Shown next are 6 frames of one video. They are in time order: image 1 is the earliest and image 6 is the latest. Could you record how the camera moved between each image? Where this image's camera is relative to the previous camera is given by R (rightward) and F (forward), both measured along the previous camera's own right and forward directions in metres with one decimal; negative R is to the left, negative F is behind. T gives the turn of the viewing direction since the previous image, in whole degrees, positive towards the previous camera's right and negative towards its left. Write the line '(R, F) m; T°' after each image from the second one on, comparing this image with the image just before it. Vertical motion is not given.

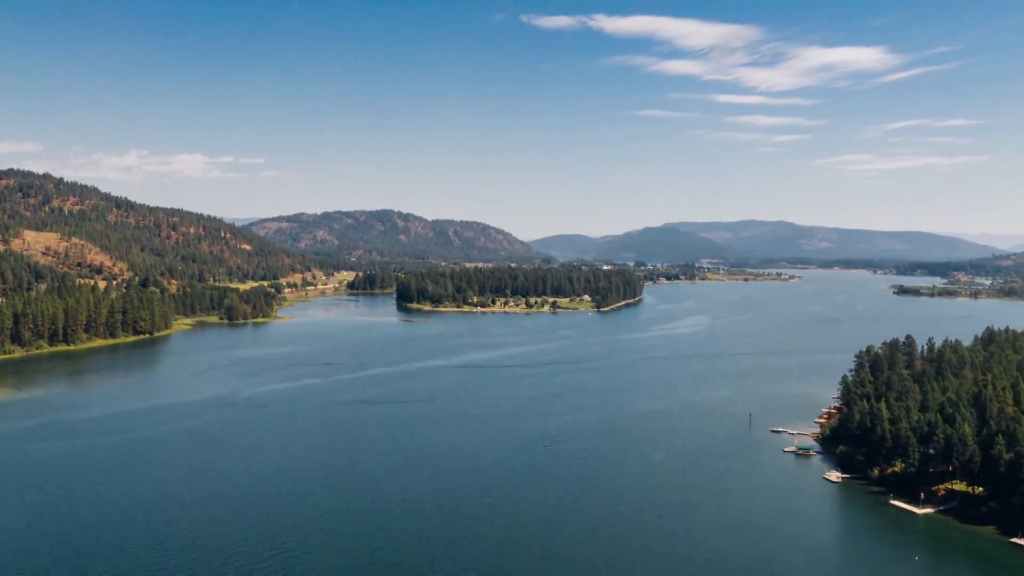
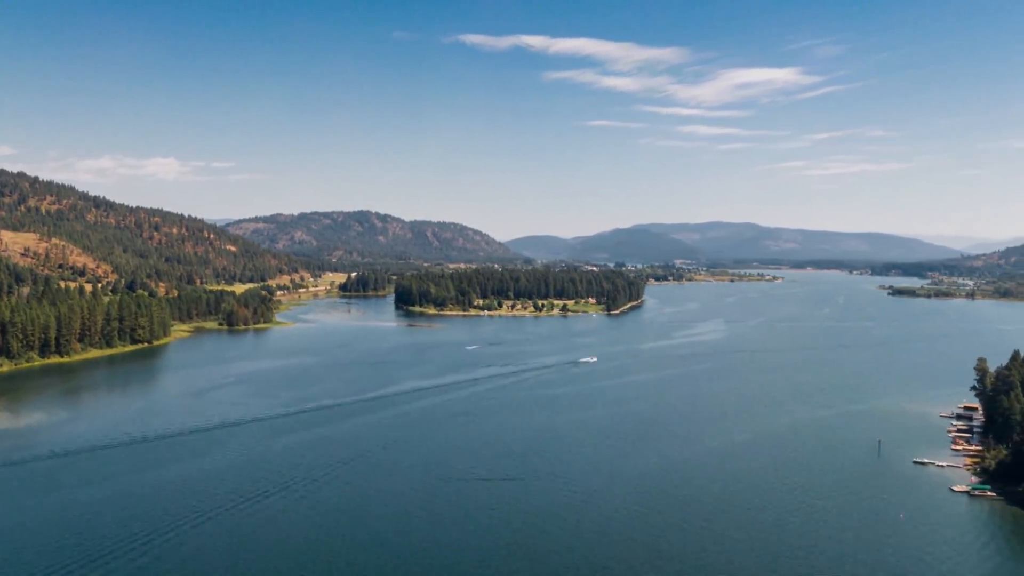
(-2.7, +3.3) m; +1°
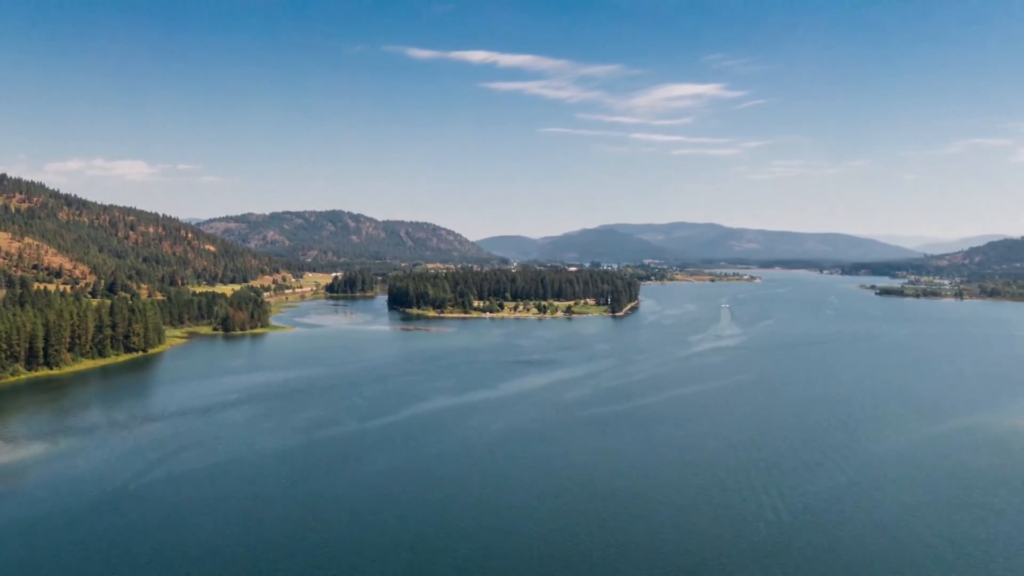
(-2.5, +2.9) m; +2°
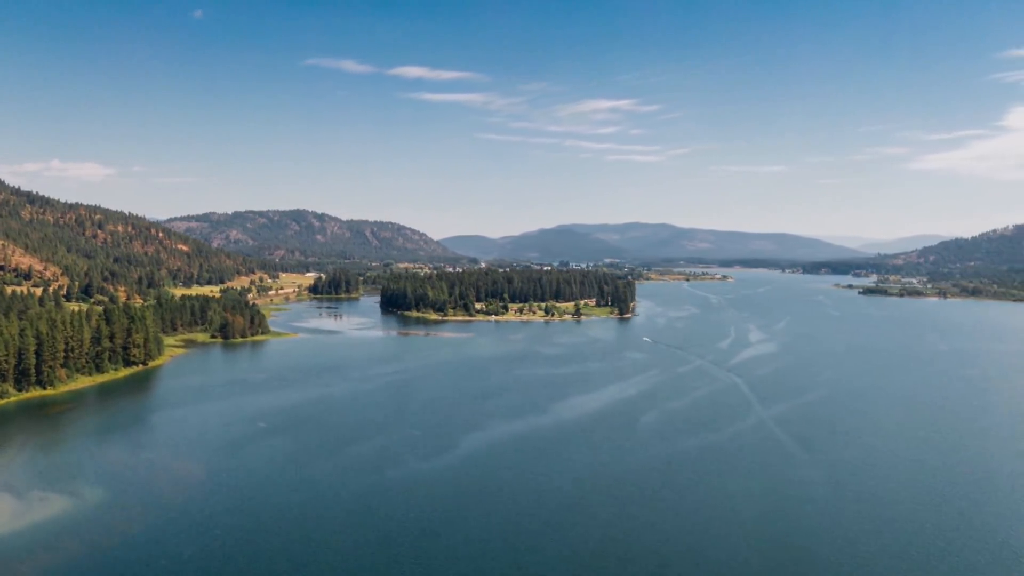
(-3.3, +3.6) m; +2°
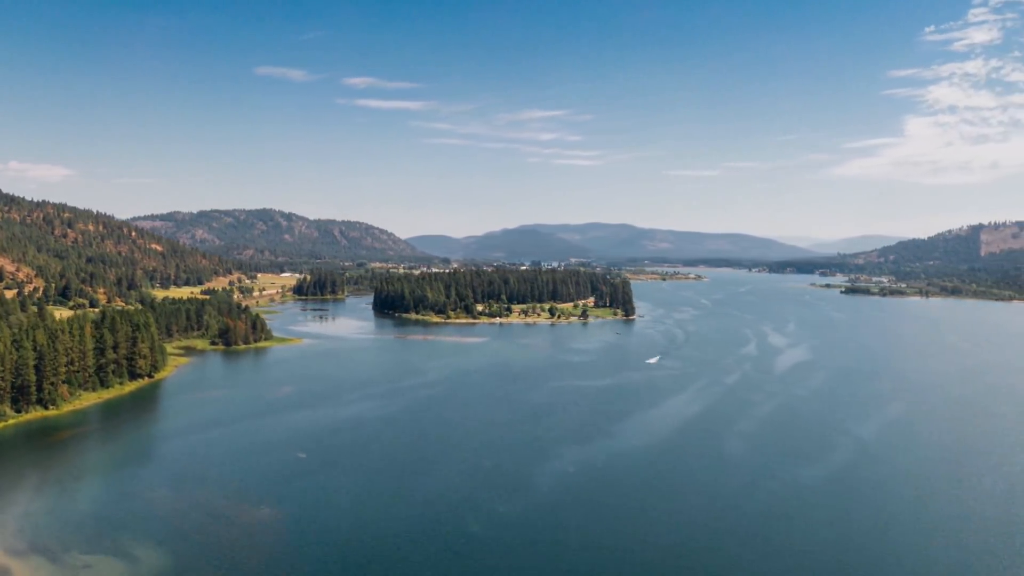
(-2.8, +2.8) m; +2°
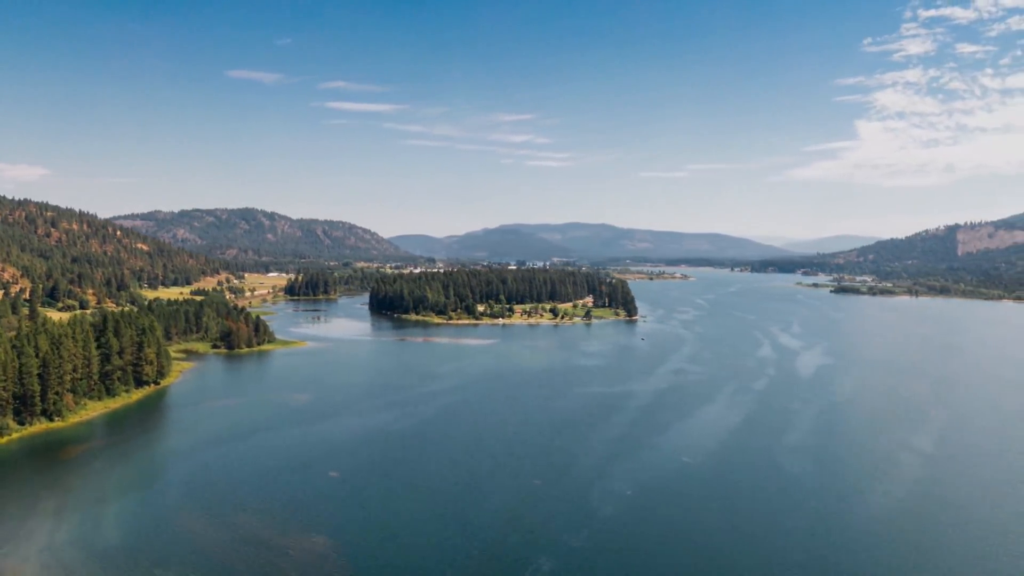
(-1.5, +1.3) m; +1°
